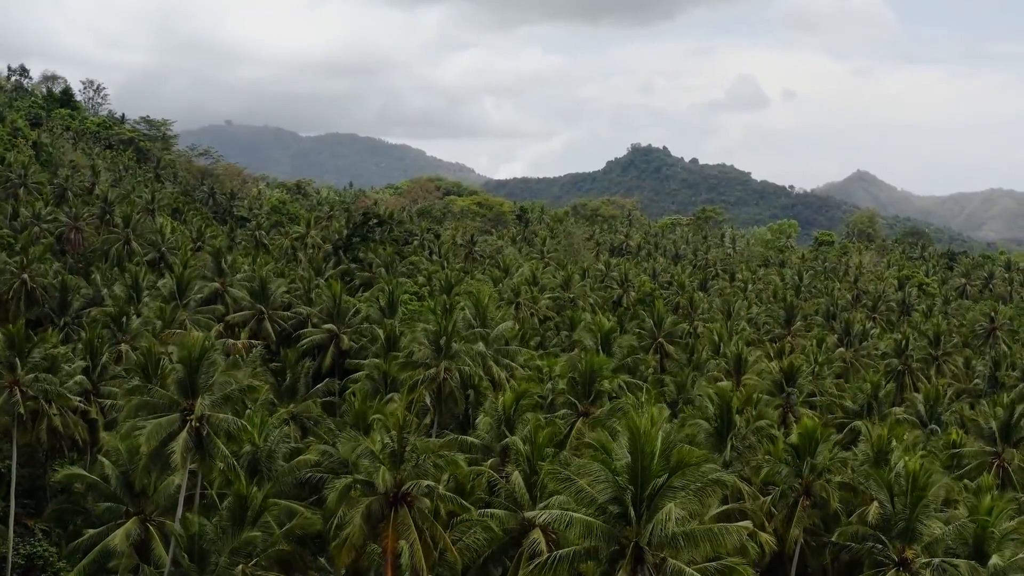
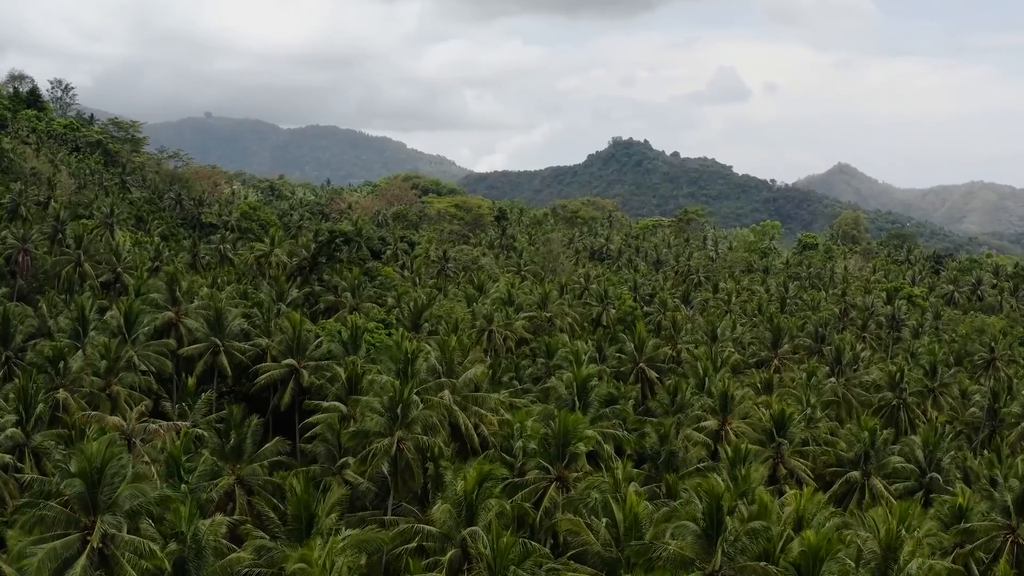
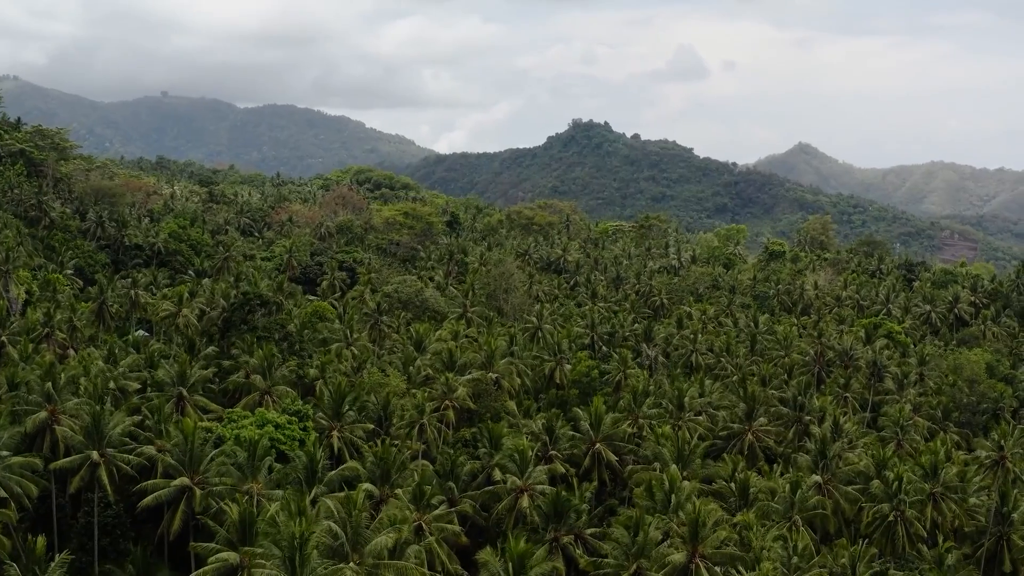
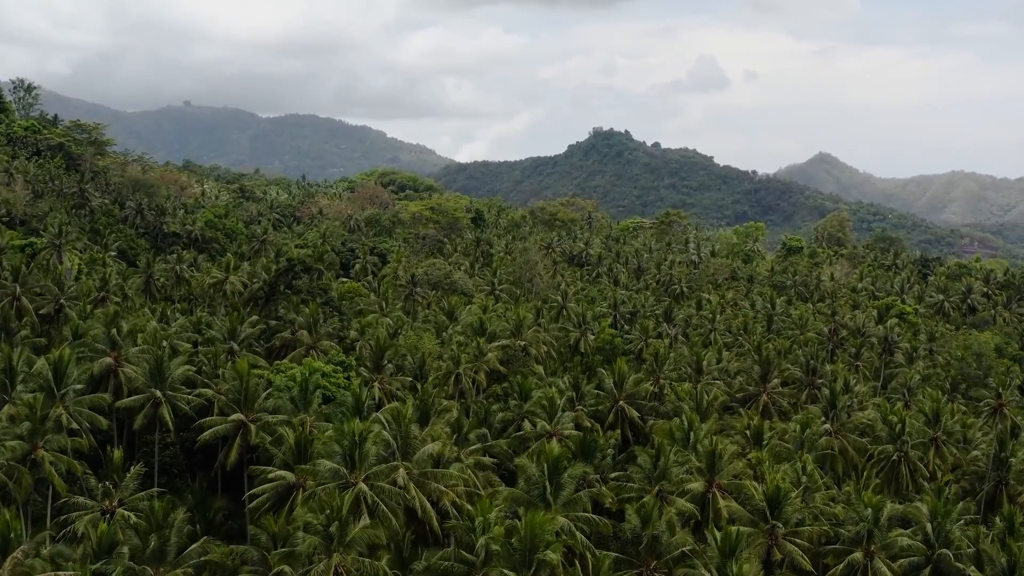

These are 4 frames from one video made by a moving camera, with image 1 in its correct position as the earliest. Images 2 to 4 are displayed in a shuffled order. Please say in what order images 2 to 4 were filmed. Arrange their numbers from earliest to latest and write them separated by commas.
2, 4, 3
